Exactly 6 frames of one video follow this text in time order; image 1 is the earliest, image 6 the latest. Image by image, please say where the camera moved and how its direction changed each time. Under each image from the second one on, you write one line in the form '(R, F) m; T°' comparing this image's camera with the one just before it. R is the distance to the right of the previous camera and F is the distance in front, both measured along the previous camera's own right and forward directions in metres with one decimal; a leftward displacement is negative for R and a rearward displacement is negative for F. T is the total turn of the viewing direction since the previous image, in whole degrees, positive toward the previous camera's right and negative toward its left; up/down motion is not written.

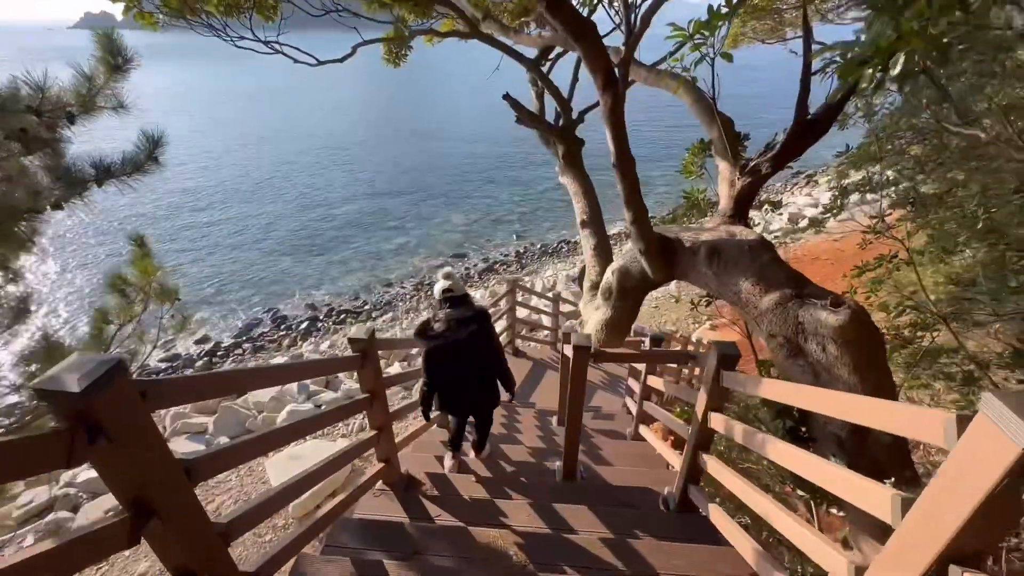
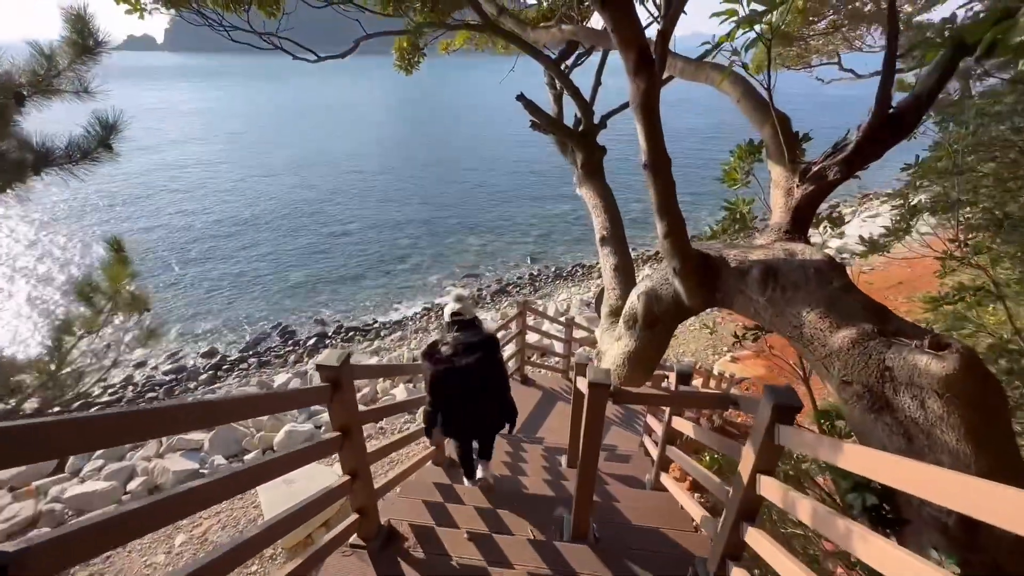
(0.0, +0.5) m; -2°
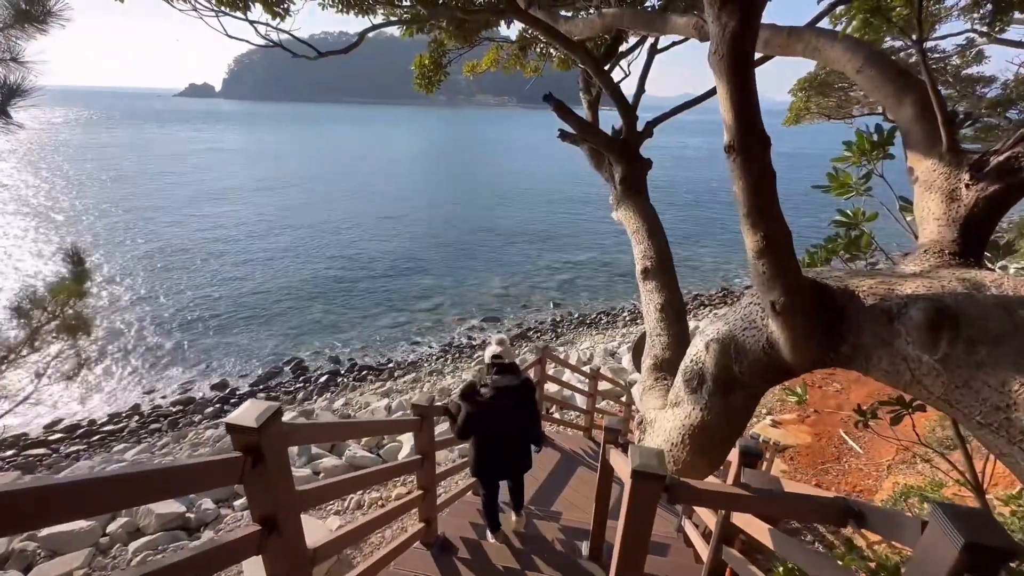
(0.0, +0.7) m; -3°
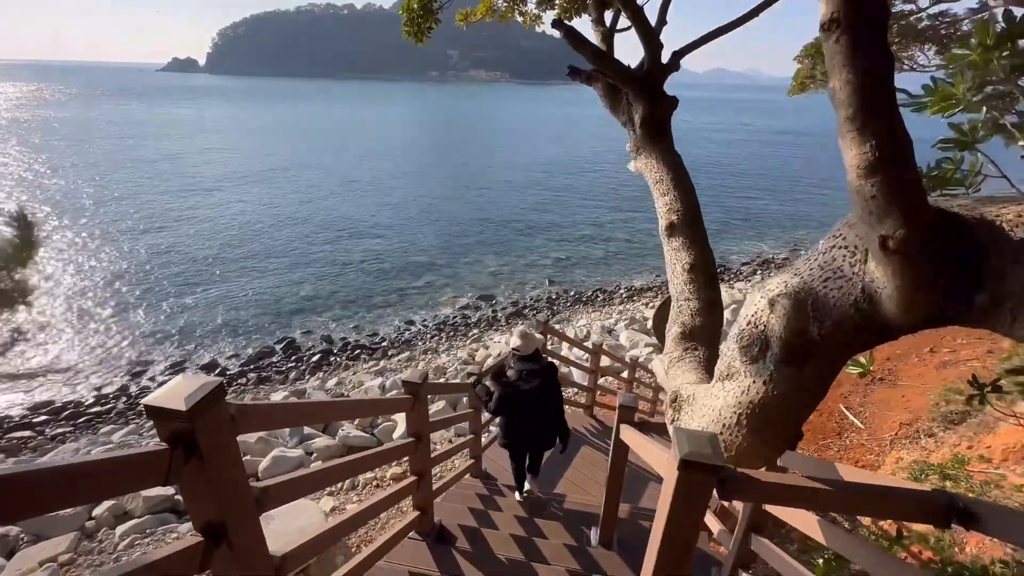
(-0.1, +0.4) m; +1°
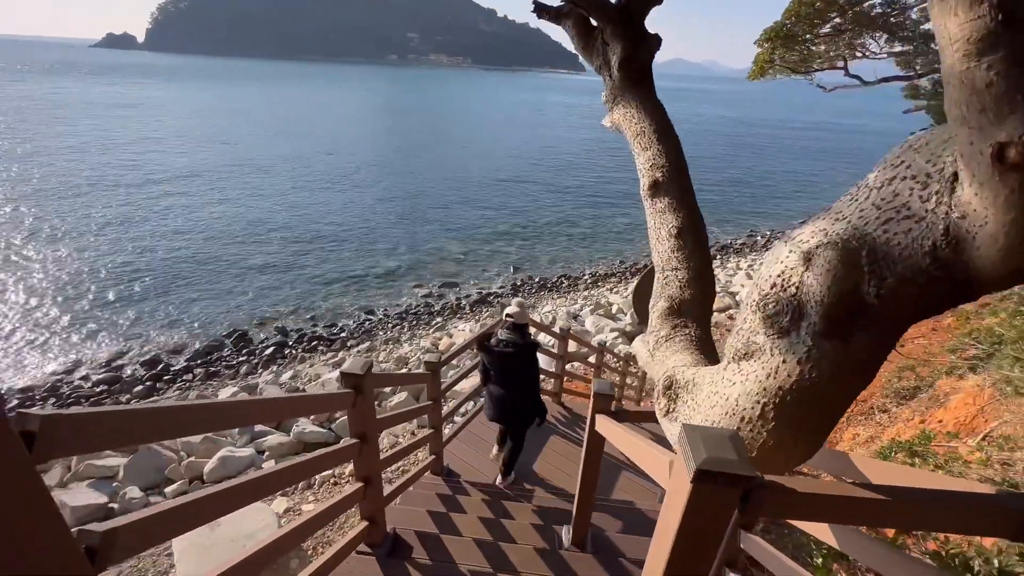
(0.0, +0.4) m; +4°
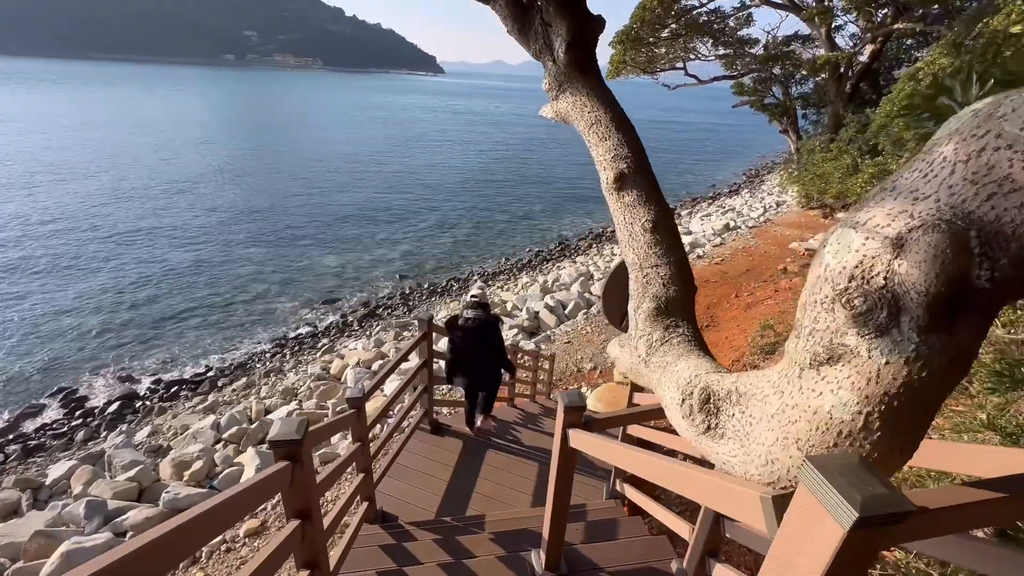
(-0.3, +0.3) m; +14°
